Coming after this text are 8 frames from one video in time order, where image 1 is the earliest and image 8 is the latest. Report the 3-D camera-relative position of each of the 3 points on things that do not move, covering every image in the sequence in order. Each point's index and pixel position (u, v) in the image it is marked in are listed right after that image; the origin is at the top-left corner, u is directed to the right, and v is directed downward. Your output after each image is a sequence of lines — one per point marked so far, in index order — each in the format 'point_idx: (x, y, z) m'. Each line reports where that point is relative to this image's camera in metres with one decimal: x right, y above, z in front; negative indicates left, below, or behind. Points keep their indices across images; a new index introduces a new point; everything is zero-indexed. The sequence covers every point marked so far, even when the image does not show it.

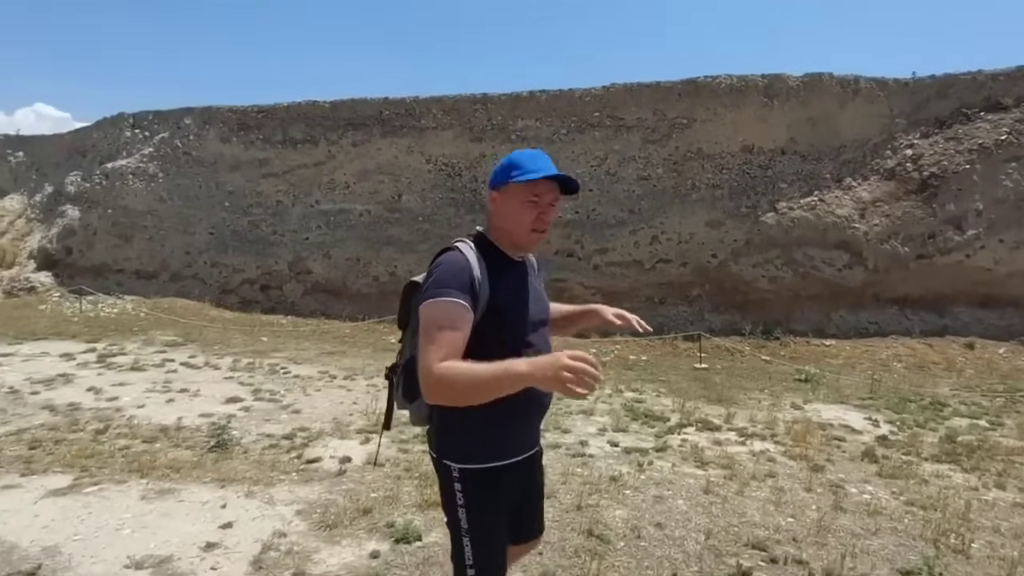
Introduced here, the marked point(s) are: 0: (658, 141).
0: (+3.7, +3.7, +12.9) m
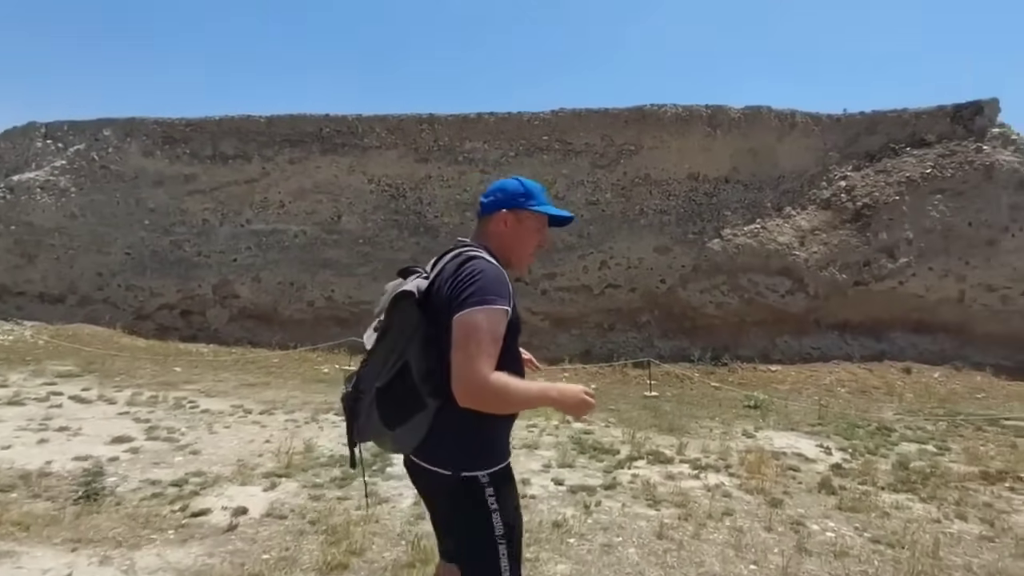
0: (+2.4, +3.1, +12.9) m
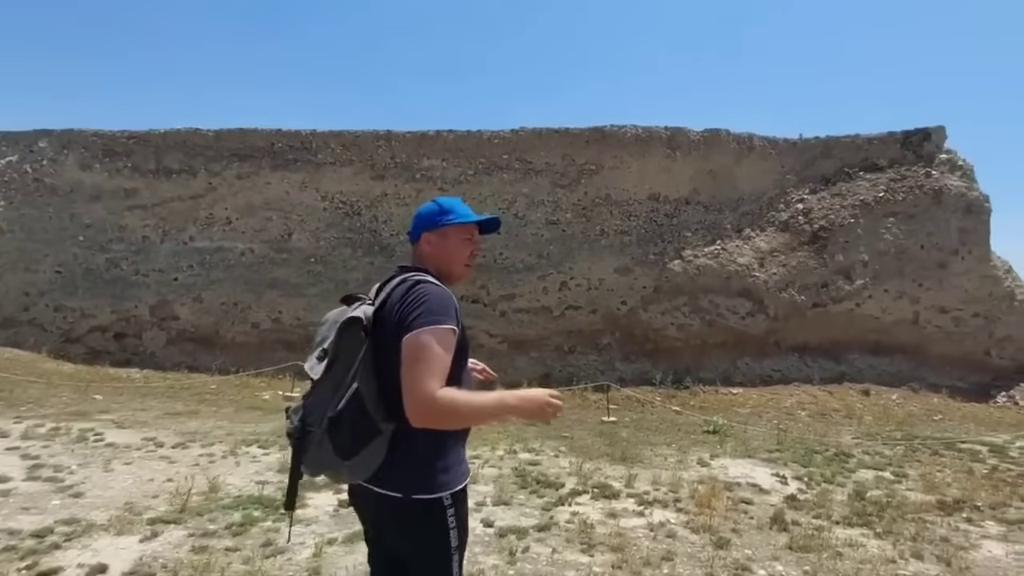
0: (+1.4, +2.6, +12.7) m
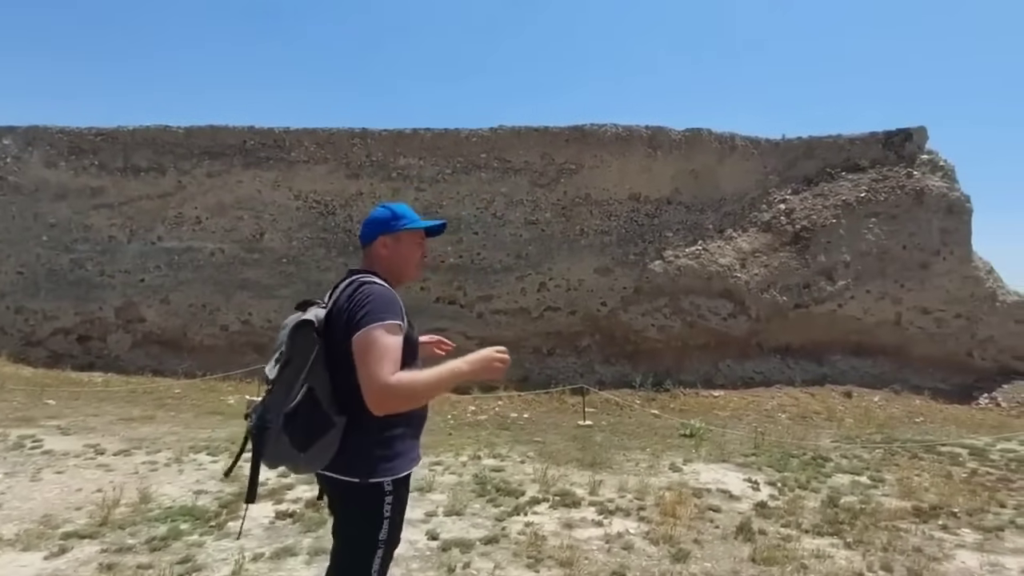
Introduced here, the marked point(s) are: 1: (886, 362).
0: (+0.8, +2.5, +12.5) m
1: (+8.7, -1.7, +11.9) m
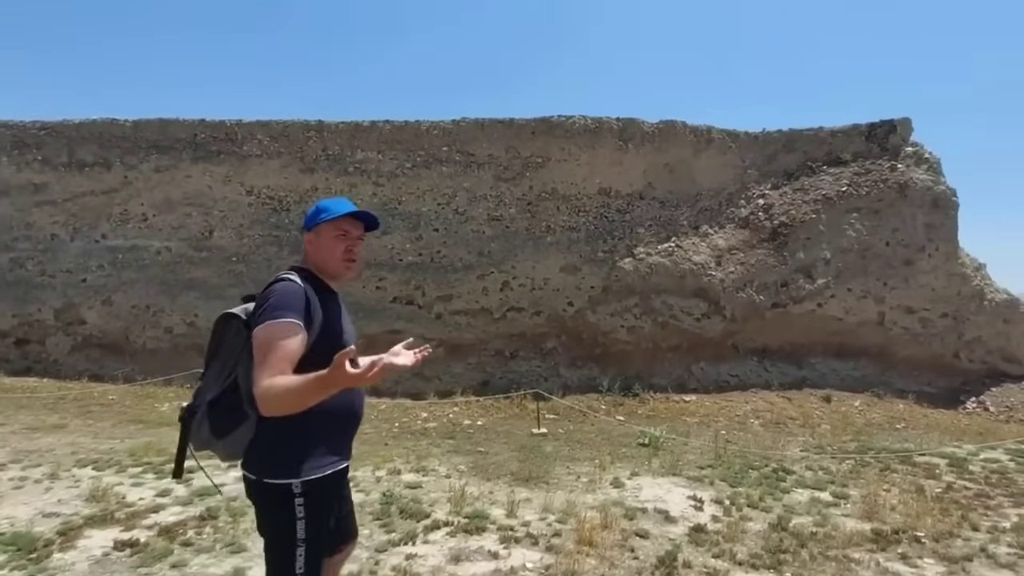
0: (0.0, +2.5, +11.9) m
1: (+7.9, -1.7, +11.3) m
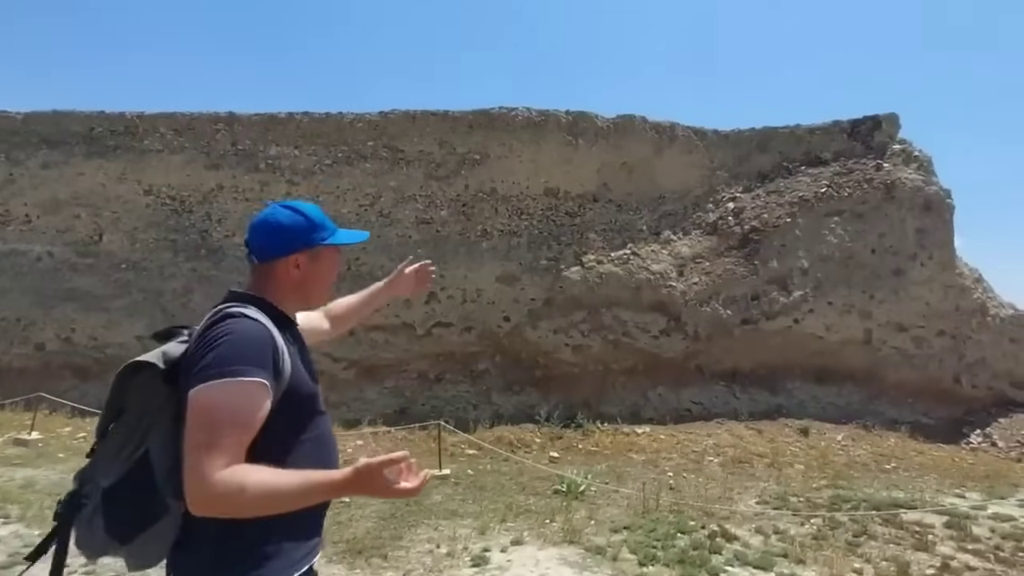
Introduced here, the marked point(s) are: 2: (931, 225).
0: (-1.4, +2.3, +10.5) m
1: (+6.5, -2.0, +9.7) m
2: (+8.4, +1.3, +10.2) m
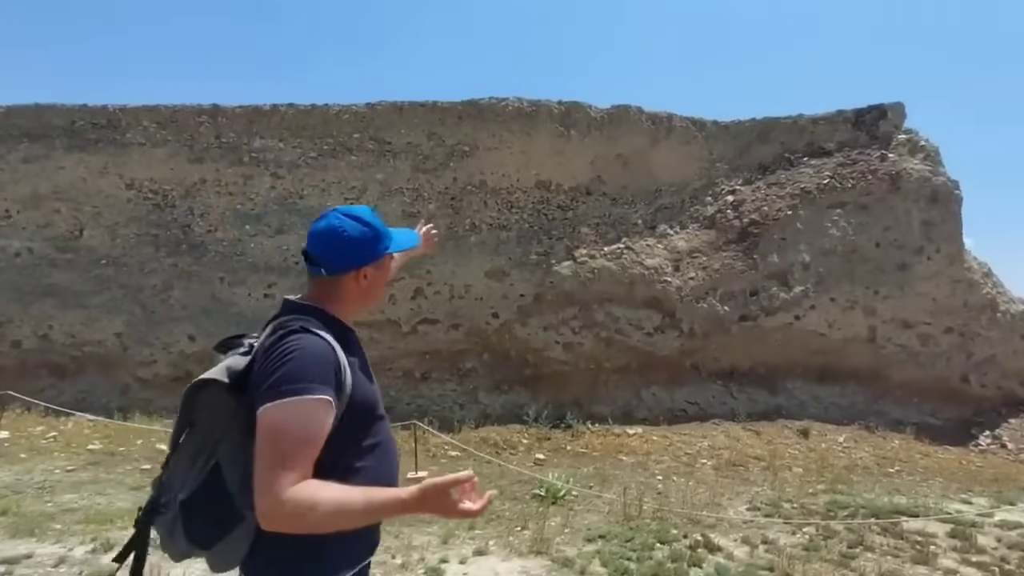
0: (-1.6, +2.4, +10.2) m
1: (+6.3, -1.9, +9.3) m
2: (+8.2, +1.4, +9.8) m
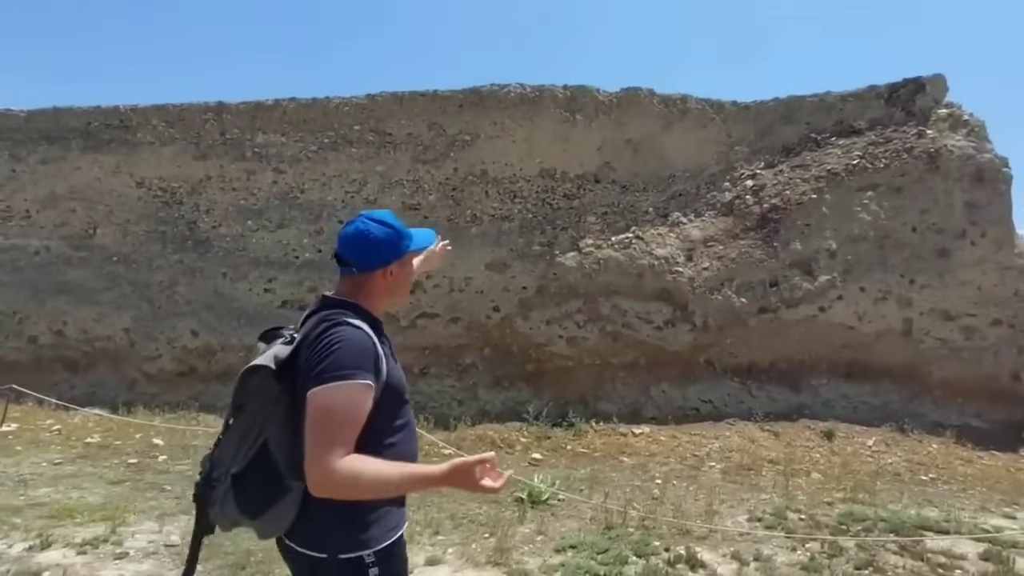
0: (-1.5, +2.5, +9.9) m
1: (+6.3, -1.7, +8.5) m
2: (+8.2, +1.6, +8.8) m
